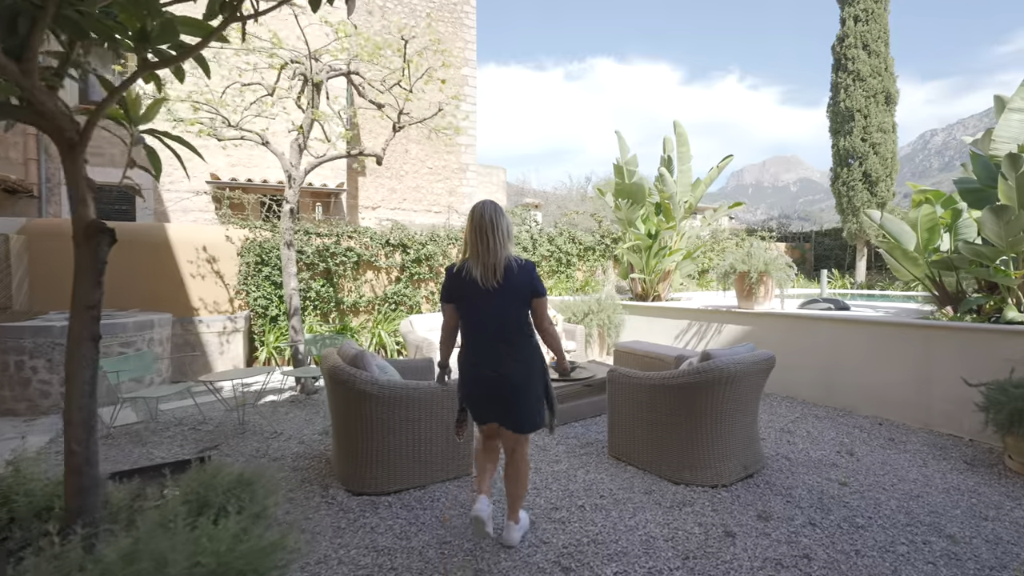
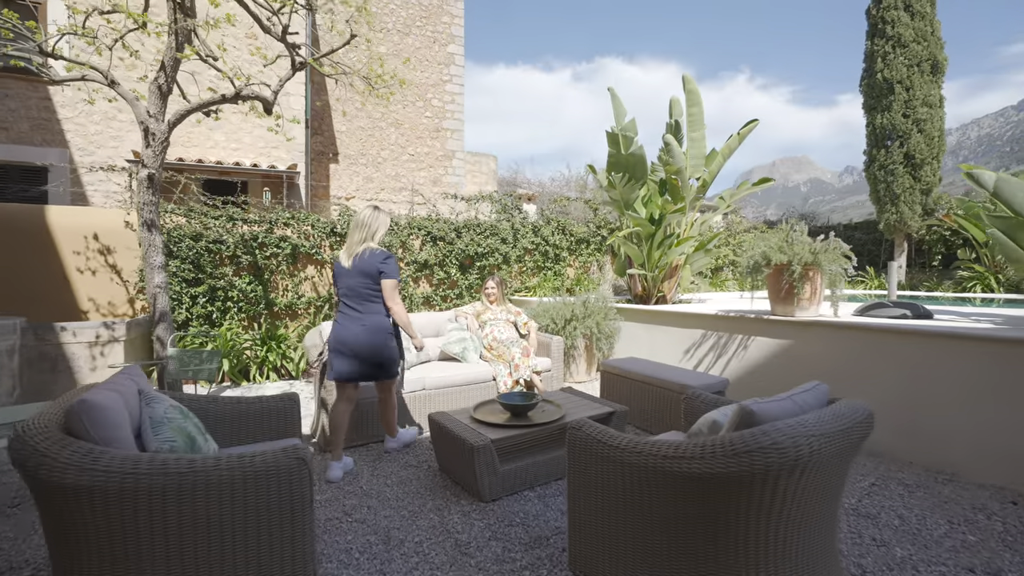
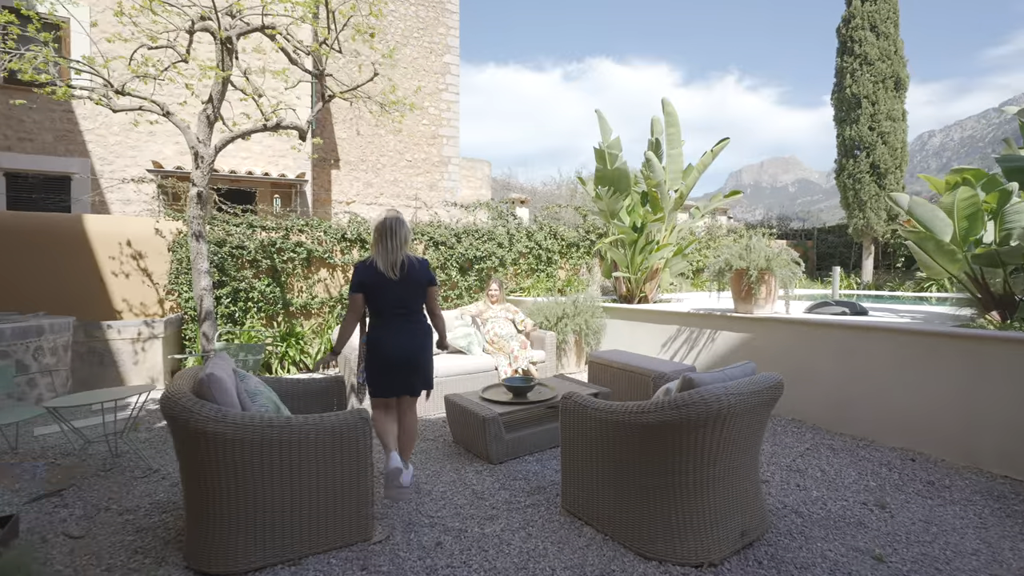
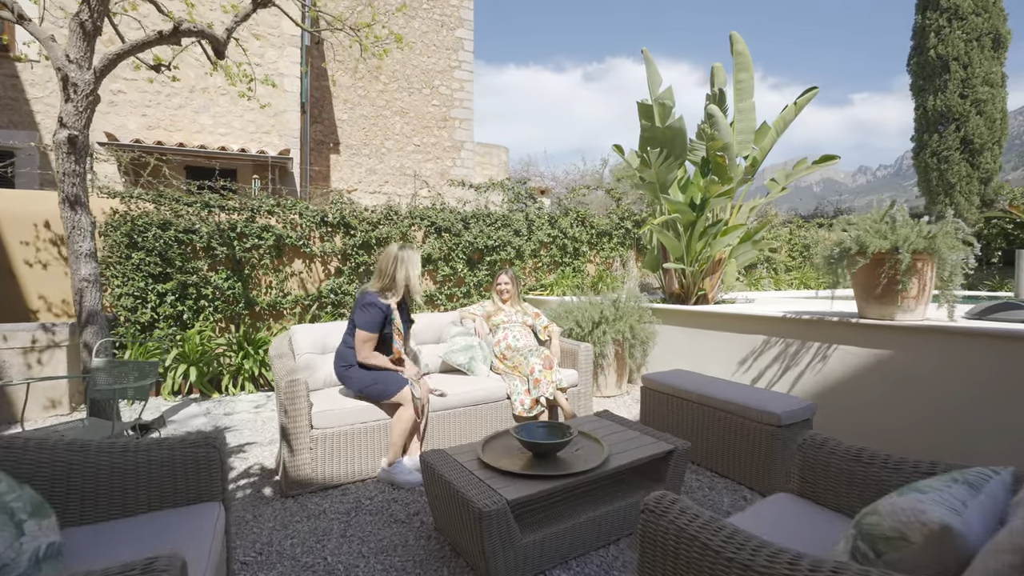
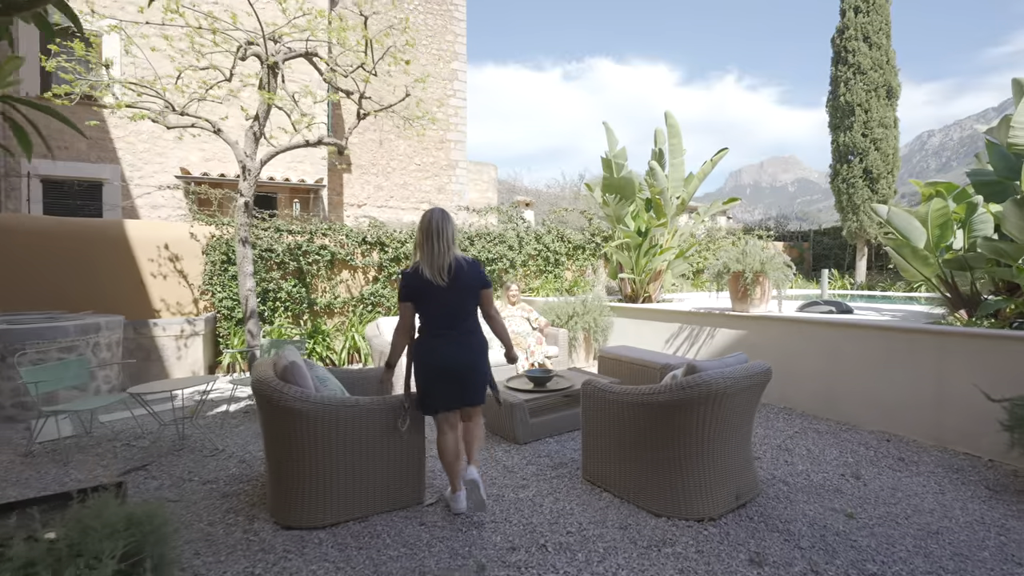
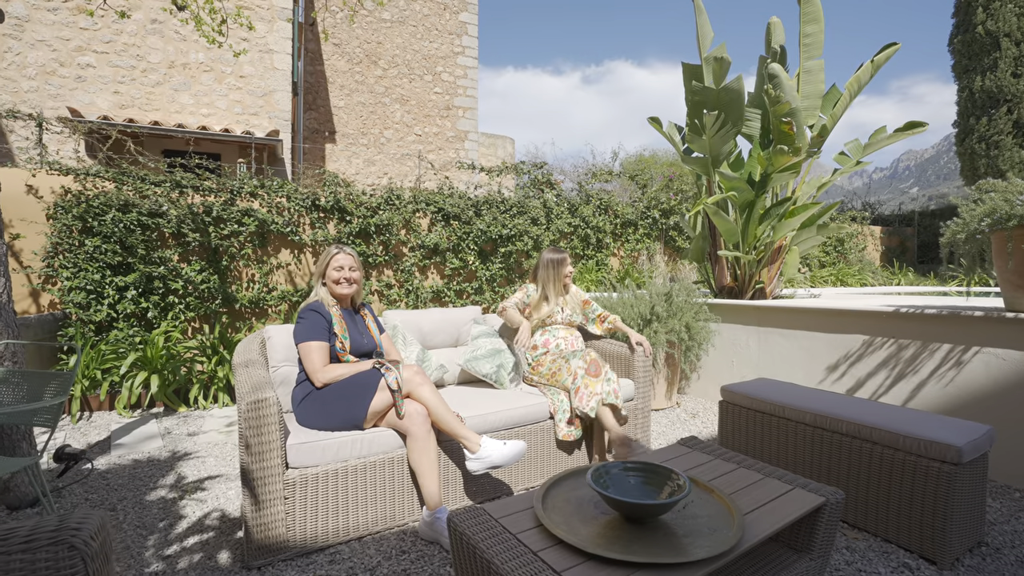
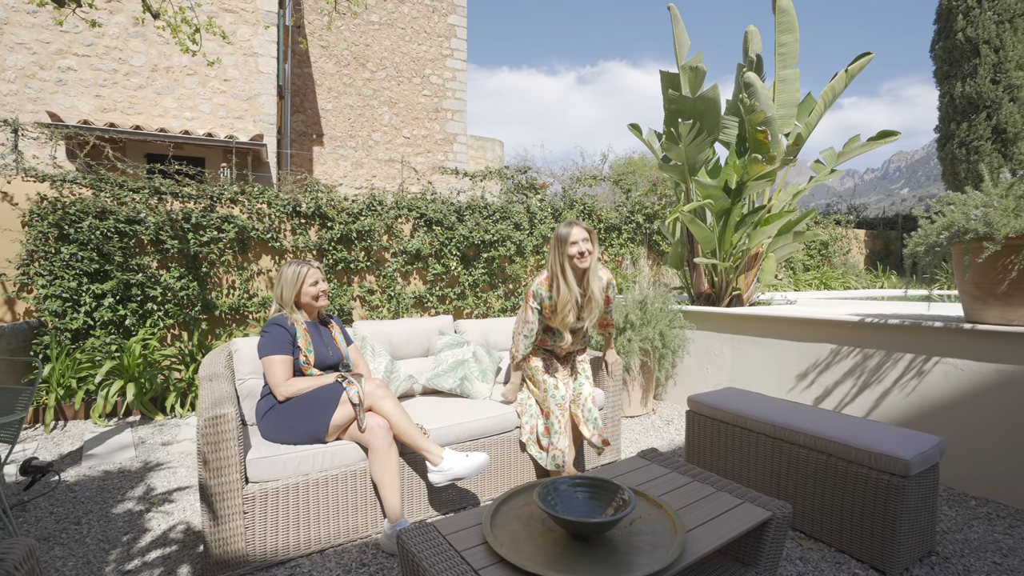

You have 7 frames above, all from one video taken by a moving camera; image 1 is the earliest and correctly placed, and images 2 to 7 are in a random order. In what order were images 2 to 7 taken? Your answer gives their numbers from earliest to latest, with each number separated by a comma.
5, 3, 2, 4, 6, 7
